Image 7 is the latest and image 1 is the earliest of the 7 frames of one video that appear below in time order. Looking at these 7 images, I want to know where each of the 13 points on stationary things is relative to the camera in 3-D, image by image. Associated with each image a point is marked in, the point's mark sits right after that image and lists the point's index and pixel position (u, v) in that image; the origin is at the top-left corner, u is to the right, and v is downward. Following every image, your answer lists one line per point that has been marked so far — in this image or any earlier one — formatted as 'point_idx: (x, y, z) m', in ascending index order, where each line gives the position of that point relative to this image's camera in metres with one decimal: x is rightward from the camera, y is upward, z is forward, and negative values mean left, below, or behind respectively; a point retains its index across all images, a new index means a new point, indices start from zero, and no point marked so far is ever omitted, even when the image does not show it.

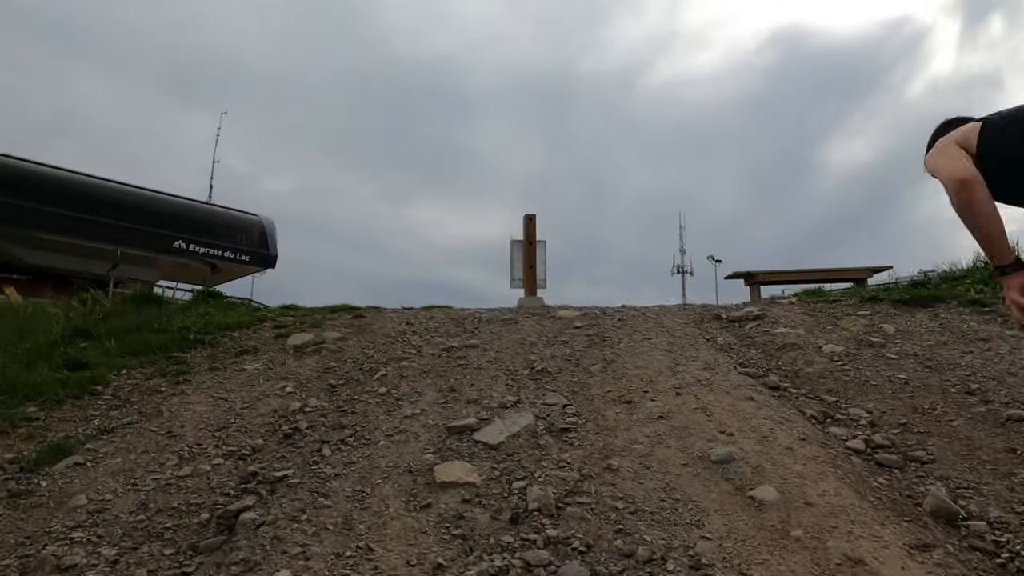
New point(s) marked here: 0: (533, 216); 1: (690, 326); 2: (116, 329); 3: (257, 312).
0: (+0.4, +1.2, +12.4) m
1: (+1.8, -0.4, +7.1) m
2: (-4.3, -0.5, +7.8) m
3: (-3.3, -0.3, +9.3) m
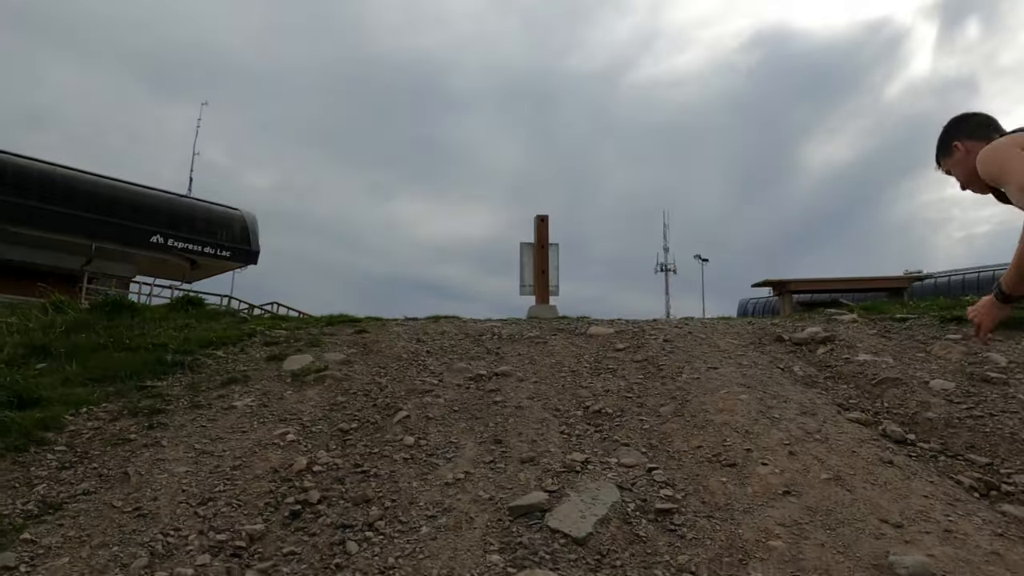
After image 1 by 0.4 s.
0: (+0.5, +1.1, +11.4) m
1: (+2.1, -0.5, +6.1) m
2: (-4.1, -0.6, +6.7) m
3: (-3.1, -0.4, +8.2) m
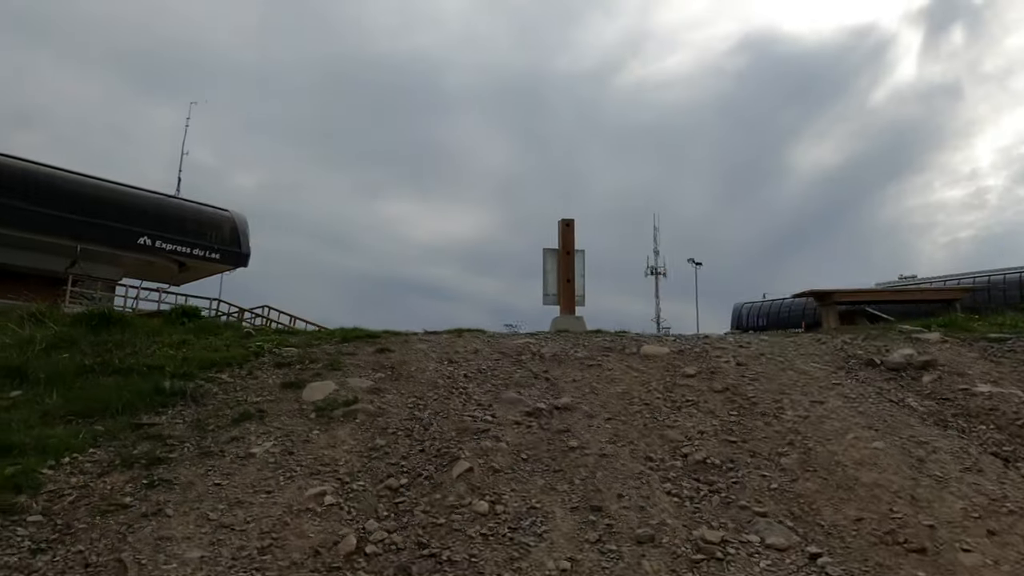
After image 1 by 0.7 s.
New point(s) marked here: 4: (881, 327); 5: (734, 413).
0: (+0.9, +1.0, +10.6) m
1: (+2.5, -0.7, +5.3) m
2: (-3.7, -0.7, +5.8) m
3: (-2.7, -0.6, +7.3) m
4: (+4.1, -0.4, +8.0) m
5: (+1.4, -0.8, +4.4) m
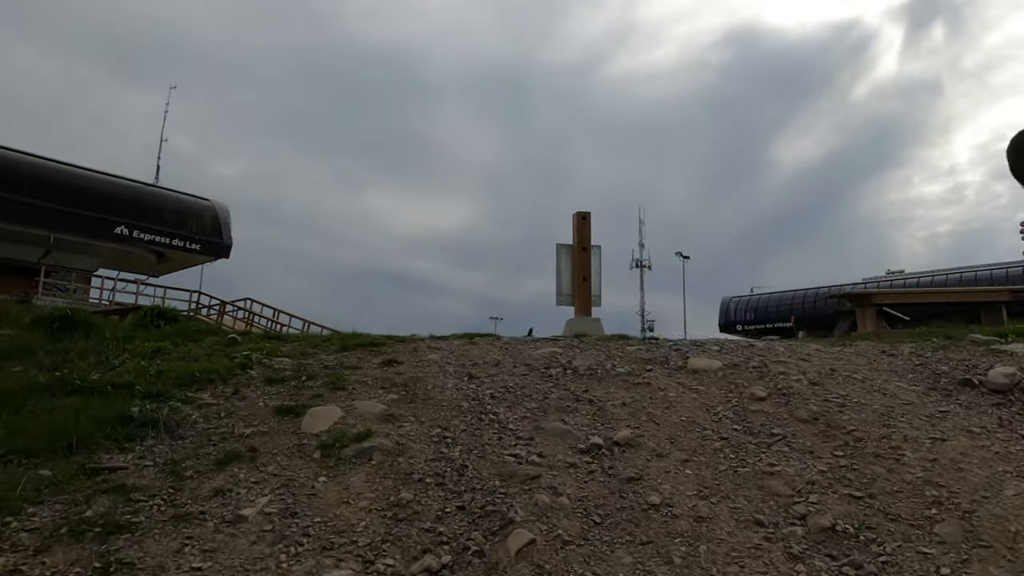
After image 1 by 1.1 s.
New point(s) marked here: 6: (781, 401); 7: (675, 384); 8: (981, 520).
0: (+1.0, +1.0, +9.7) m
1: (+2.7, -0.7, +4.5) m
2: (-3.4, -0.7, +4.8) m
3: (-2.5, -0.6, +6.4) m
4: (+4.3, -0.5, +7.2) m
5: (+1.7, -0.8, +3.6) m
6: (+1.7, -0.7, +4.6) m
7: (+1.2, -0.7, +5.1) m
8: (+1.9, -0.9, +2.8) m
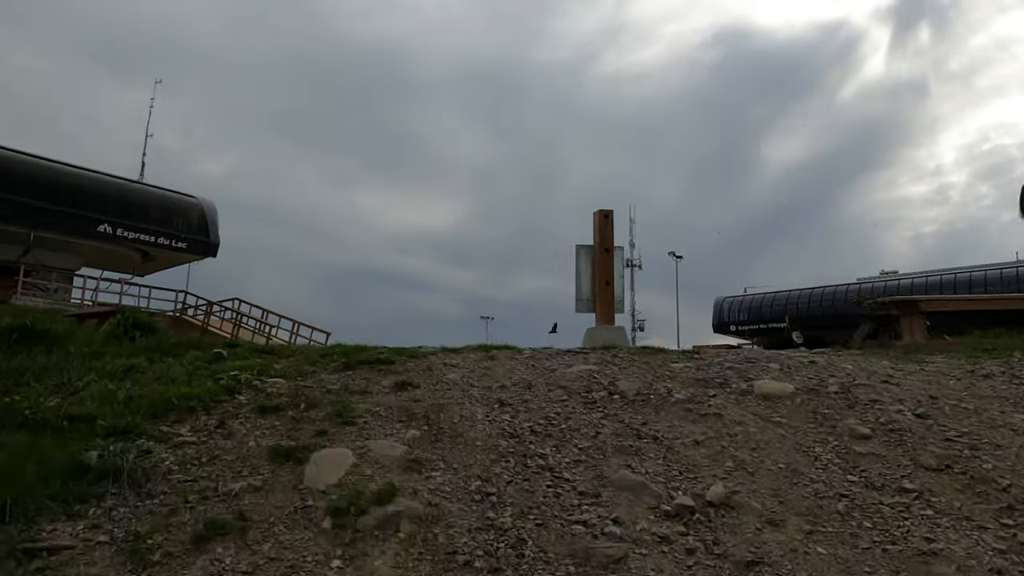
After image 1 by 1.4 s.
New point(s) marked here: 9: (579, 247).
0: (+1.2, +0.9, +8.8) m
1: (+3.0, -0.8, +3.7) m
2: (-3.1, -0.7, +3.9) m
3: (-2.3, -0.6, +5.5) m
4: (+4.6, -0.5, +6.4) m
5: (+1.9, -0.9, +2.8) m
6: (+2.0, -0.8, +3.7) m
7: (+1.4, -0.8, +4.3) m
8: (+2.1, -1.0, +2.0) m
9: (+0.8, +0.5, +8.9) m
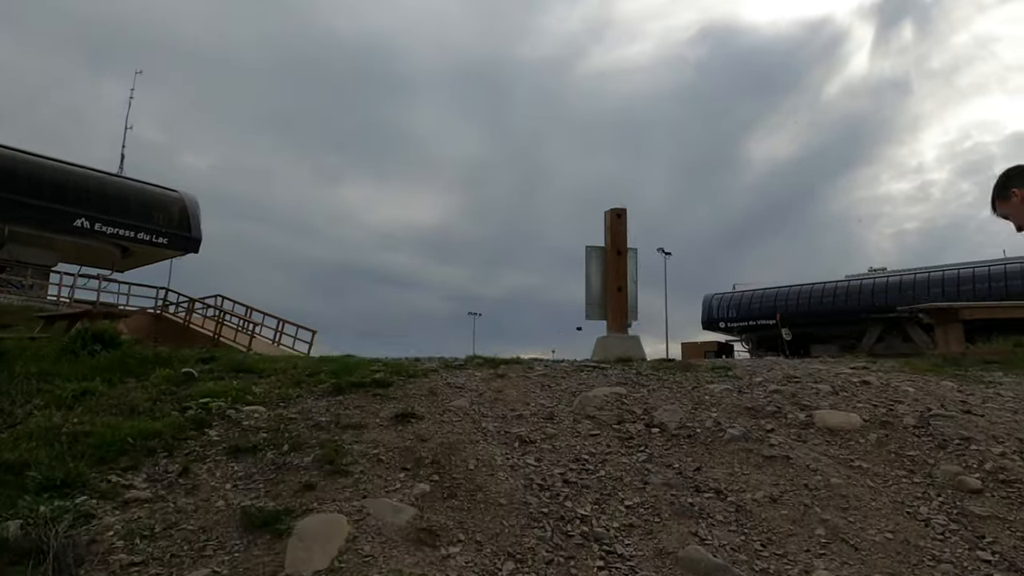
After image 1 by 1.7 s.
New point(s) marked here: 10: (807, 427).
0: (+1.3, +0.9, +8.1) m
1: (+3.1, -0.9, +3.0) m
2: (-3.0, -0.8, +3.1) m
3: (-2.2, -0.7, +4.7) m
4: (+4.7, -0.6, +5.8) m
5: (+2.1, -1.0, +2.1) m
6: (+2.1, -0.9, +3.1) m
7: (+1.6, -0.9, +3.6) m
8: (+2.3, -1.1, +1.3) m
9: (+0.9, +0.5, +8.1) m
10: (+1.7, -0.8, +4.0) m
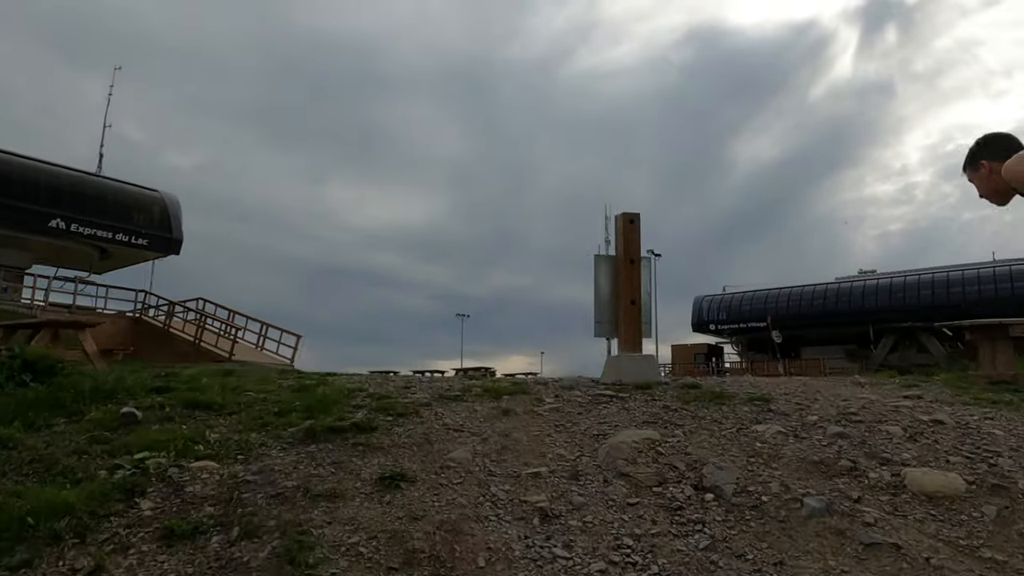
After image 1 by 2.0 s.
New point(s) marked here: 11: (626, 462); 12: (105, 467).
0: (+1.3, +0.7, +7.3) m
1: (+3.2, -1.0, +2.2) m
2: (-2.9, -1.0, +2.2) m
3: (-2.1, -0.8, +3.8) m
4: (+4.7, -0.8, +5.0) m
5: (+2.2, -1.1, +1.3) m
6: (+2.2, -1.0, +2.2) m
7: (+1.6, -1.0, +2.7) m
8: (+2.4, -1.2, +0.5) m
9: (+0.9, +0.3, +7.3) m
10: (+1.8, -0.9, +3.2) m
11: (+0.6, -0.9, +3.7) m
12: (-2.0, -0.9, +3.5) m
